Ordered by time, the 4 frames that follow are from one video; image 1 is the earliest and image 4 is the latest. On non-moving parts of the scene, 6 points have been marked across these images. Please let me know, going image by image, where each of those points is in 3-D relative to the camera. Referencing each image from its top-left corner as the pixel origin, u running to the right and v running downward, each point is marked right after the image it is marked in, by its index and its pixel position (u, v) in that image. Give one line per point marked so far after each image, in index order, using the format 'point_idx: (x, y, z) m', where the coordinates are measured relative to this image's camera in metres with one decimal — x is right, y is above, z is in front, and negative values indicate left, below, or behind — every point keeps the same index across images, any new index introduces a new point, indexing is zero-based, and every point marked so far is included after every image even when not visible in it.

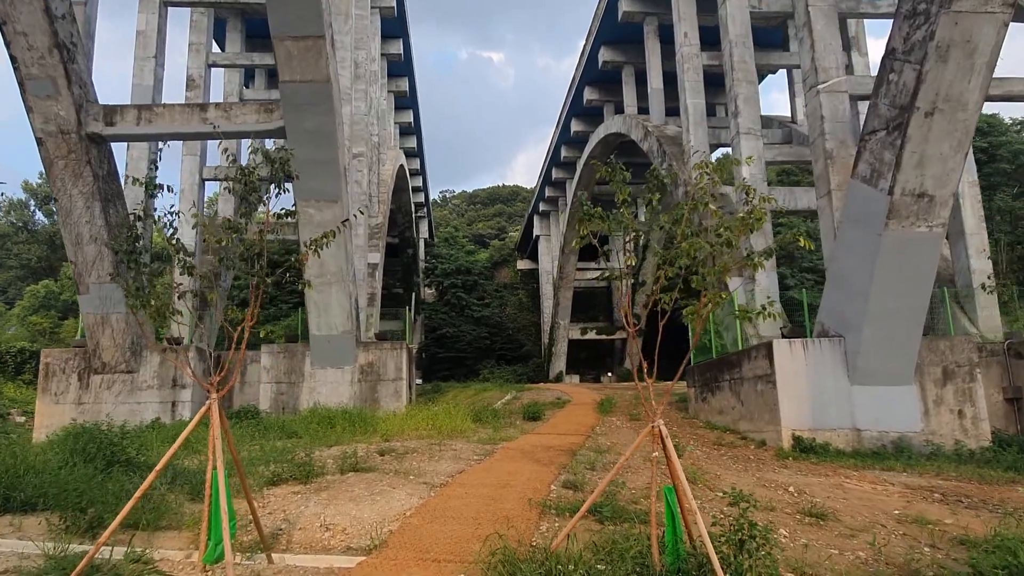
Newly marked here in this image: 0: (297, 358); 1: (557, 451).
0: (-4.4, -1.4, +15.2) m
1: (+0.6, -2.0, +9.1) m
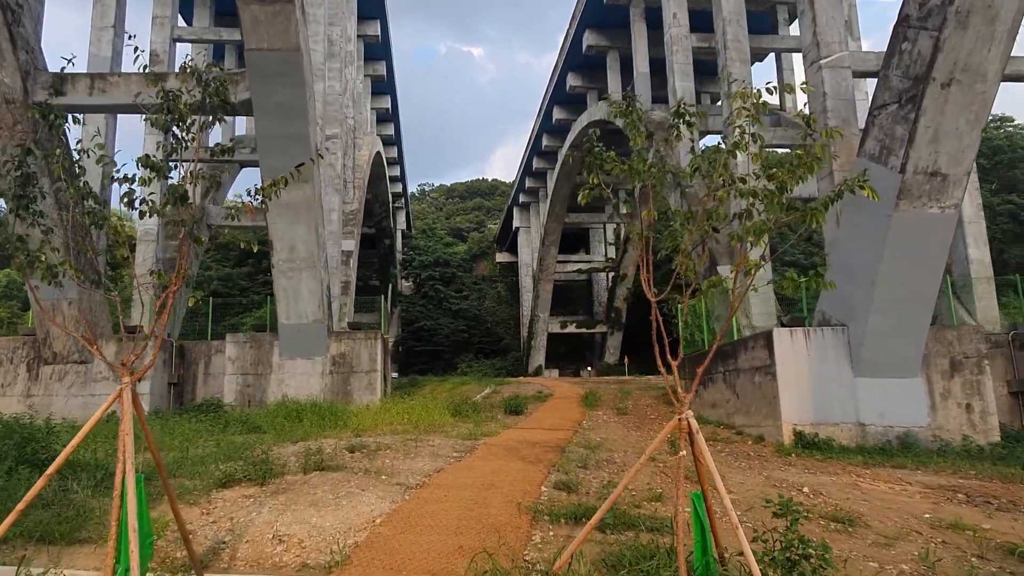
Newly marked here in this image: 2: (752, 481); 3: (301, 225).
0: (-4.8, -1.2, +14.3) m
1: (+0.4, -1.8, +8.4) m
2: (+2.2, -1.8, +6.8) m
3: (-3.7, +1.1, +13.2) m
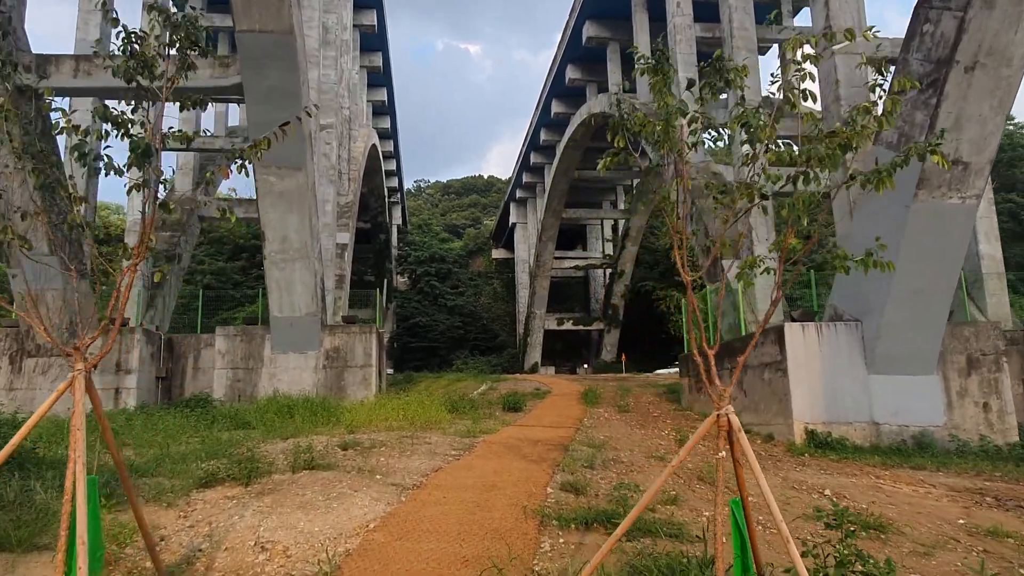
0: (-4.8, -1.0, +13.9) m
1: (+0.4, -1.7, +8.0) m
2: (+2.2, -1.7, +6.4) m
3: (-3.7, +1.3, +12.7) m
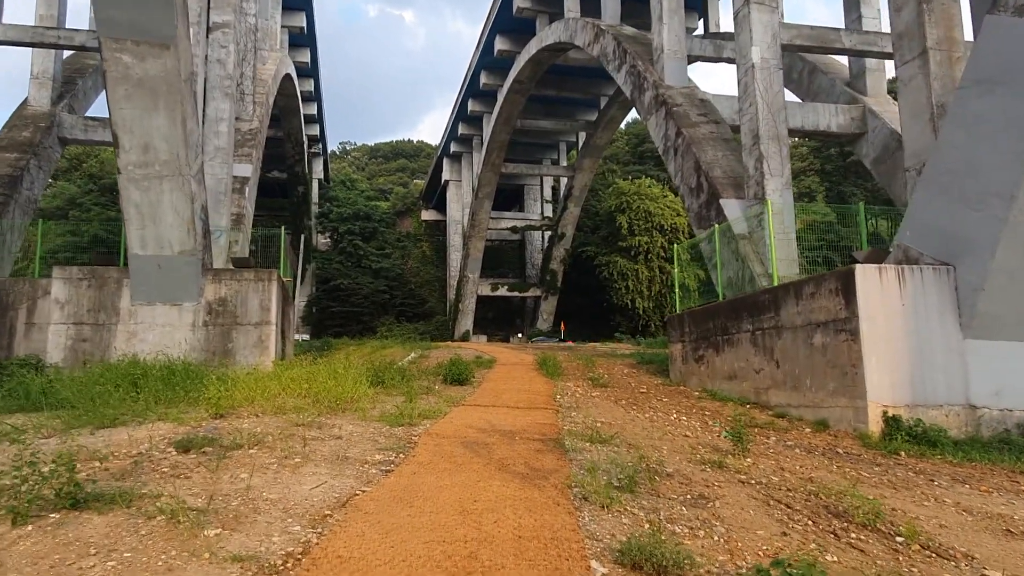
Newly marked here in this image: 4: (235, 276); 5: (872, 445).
0: (-5.6, 0.0, +10.3) m
1: (+0.1, -1.0, +5.0) m
2: (+2.1, -1.1, +3.6) m
3: (-4.4, +2.2, +9.2) m
4: (-3.9, +0.2, +10.6) m
5: (+3.1, -1.3, +6.3) m
